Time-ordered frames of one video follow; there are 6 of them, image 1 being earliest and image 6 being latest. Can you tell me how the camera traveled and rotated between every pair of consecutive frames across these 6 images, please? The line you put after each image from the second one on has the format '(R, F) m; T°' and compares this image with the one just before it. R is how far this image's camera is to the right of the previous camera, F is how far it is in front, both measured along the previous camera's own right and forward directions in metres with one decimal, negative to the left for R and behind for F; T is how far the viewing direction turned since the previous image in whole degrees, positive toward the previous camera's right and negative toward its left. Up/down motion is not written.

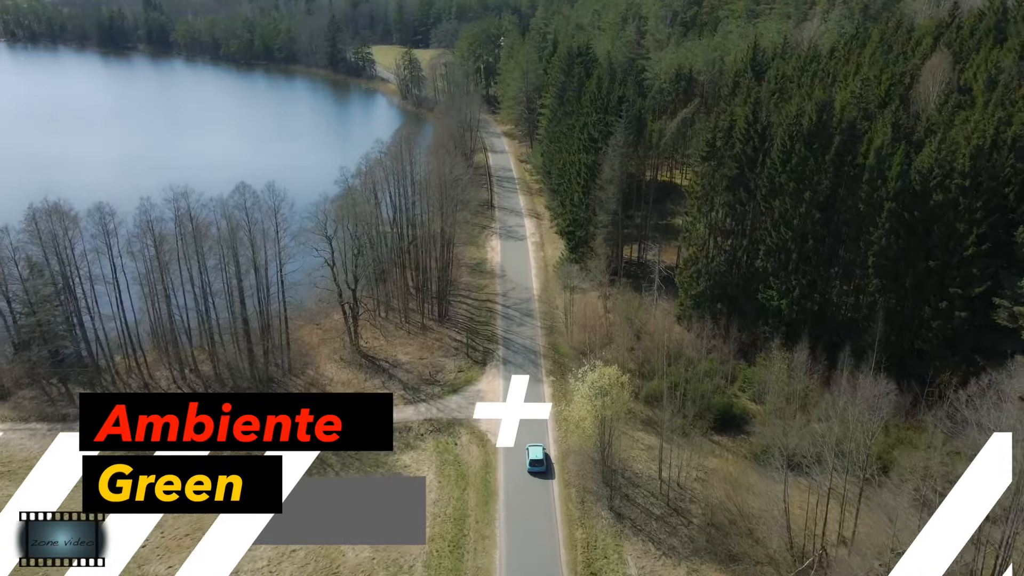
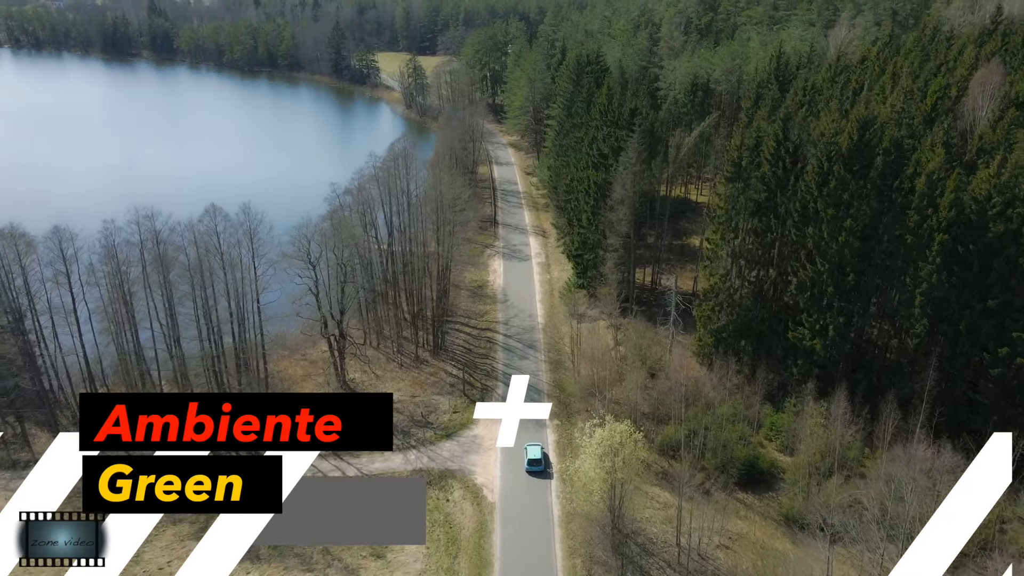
(+0.4, +4.1) m; -1°
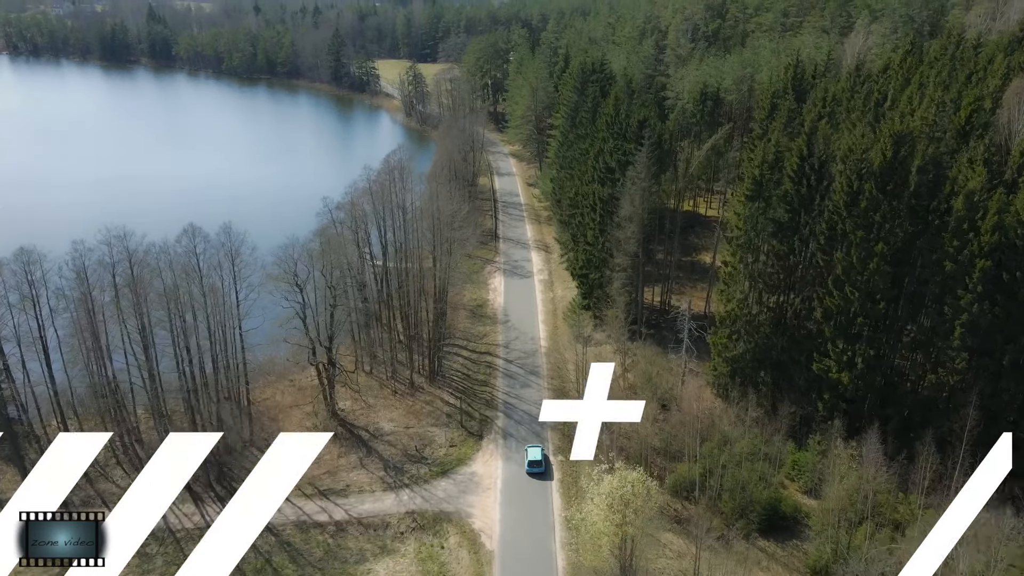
(0.0, +2.7) m; 0°
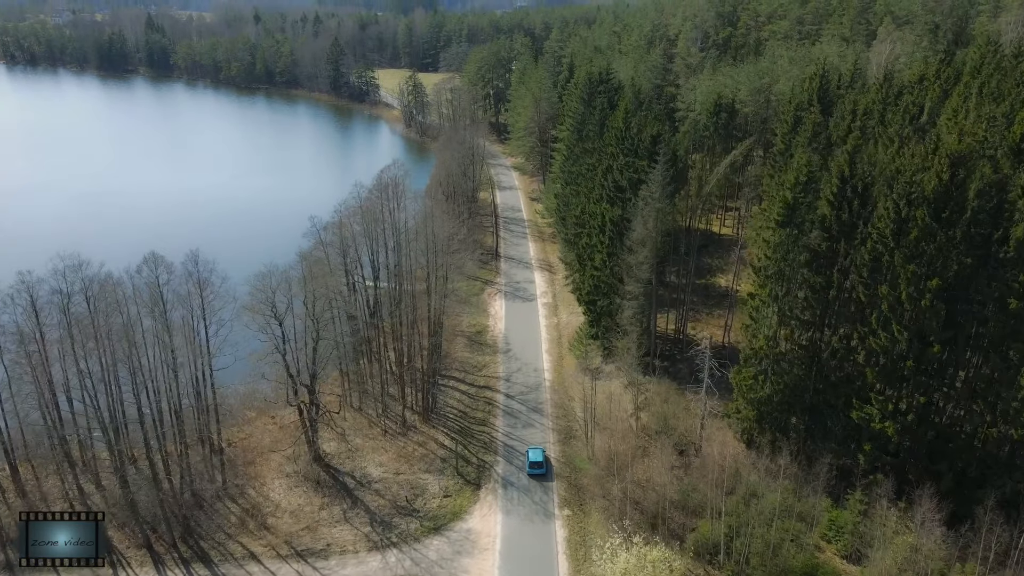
(+0.1, +3.7) m; 0°
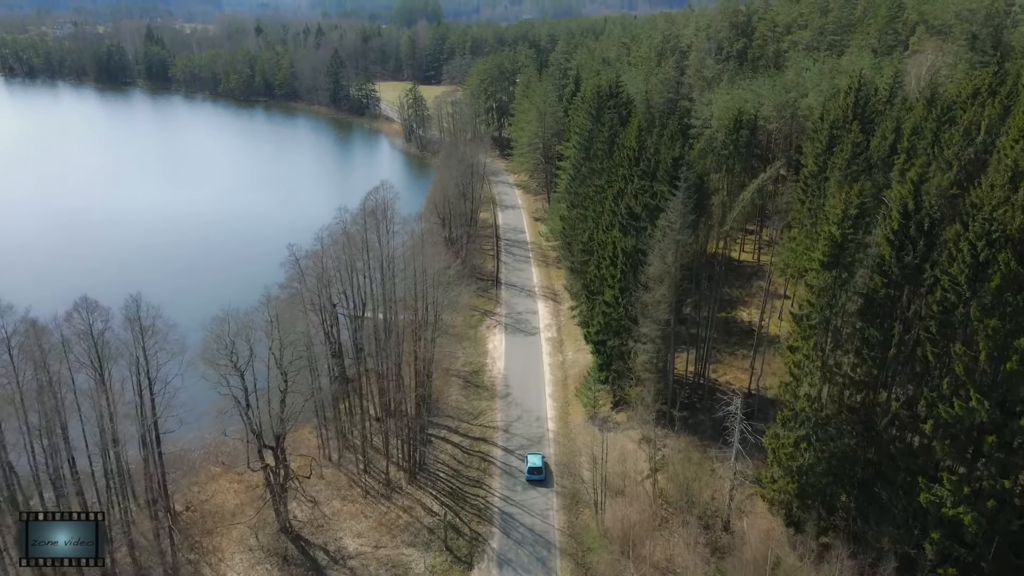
(+0.3, +4.7) m; 0°
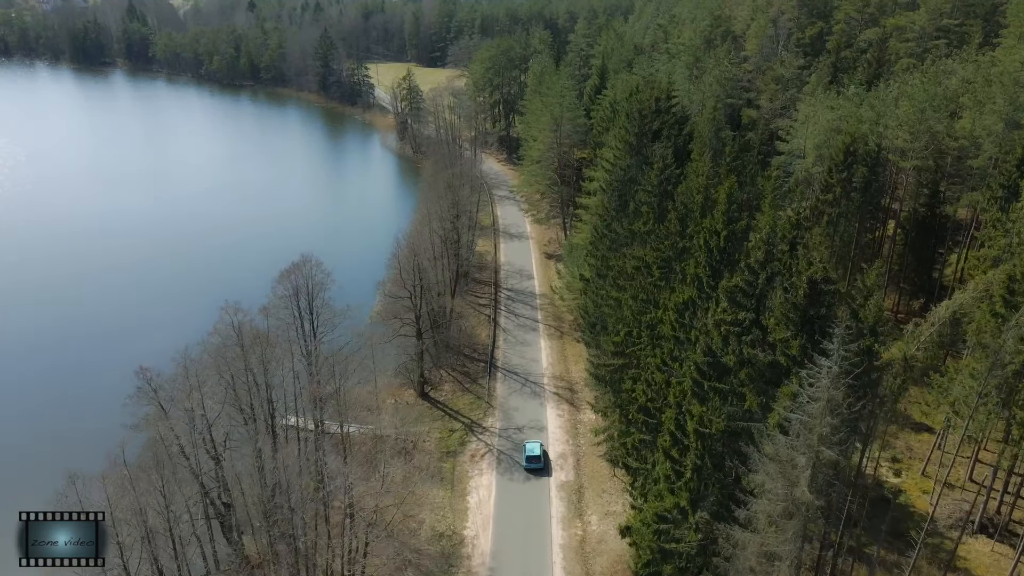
(+0.8, +16.5) m; -1°
